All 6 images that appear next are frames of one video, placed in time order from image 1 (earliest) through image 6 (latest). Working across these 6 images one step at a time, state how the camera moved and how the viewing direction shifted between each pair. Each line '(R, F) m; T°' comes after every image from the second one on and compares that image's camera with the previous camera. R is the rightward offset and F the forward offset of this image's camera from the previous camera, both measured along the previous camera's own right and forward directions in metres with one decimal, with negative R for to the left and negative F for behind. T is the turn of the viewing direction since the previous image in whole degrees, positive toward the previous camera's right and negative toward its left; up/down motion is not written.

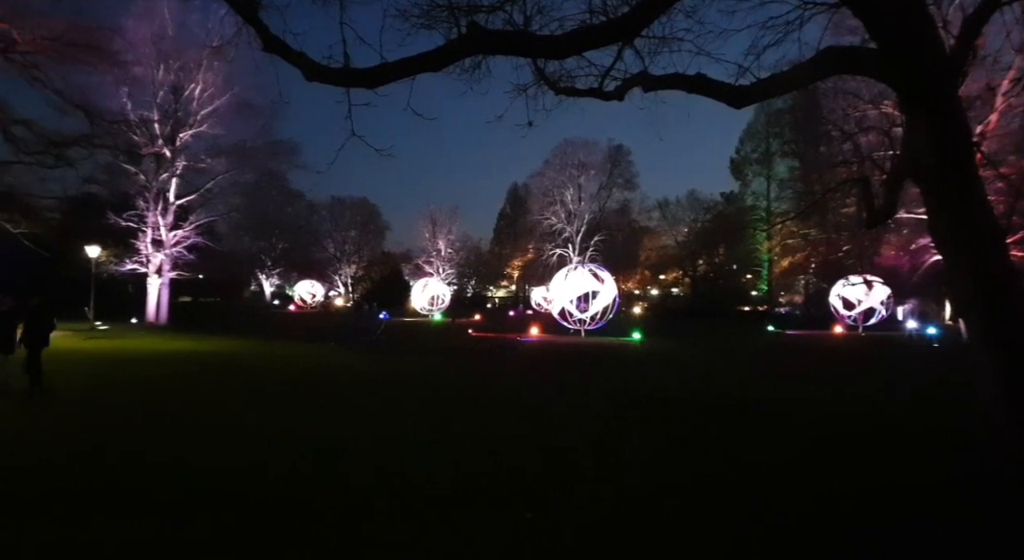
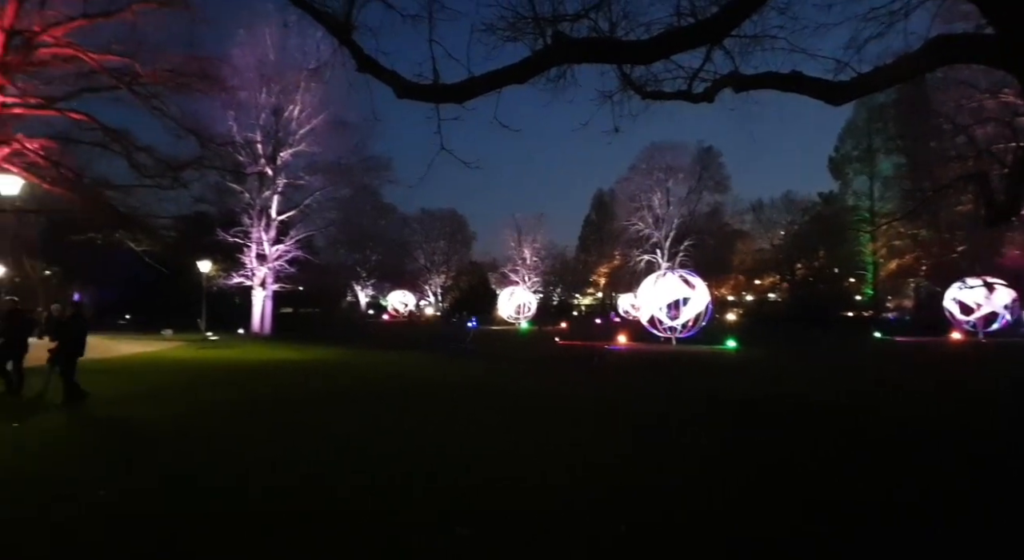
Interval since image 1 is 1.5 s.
(+0.5, -0.1) m; -8°
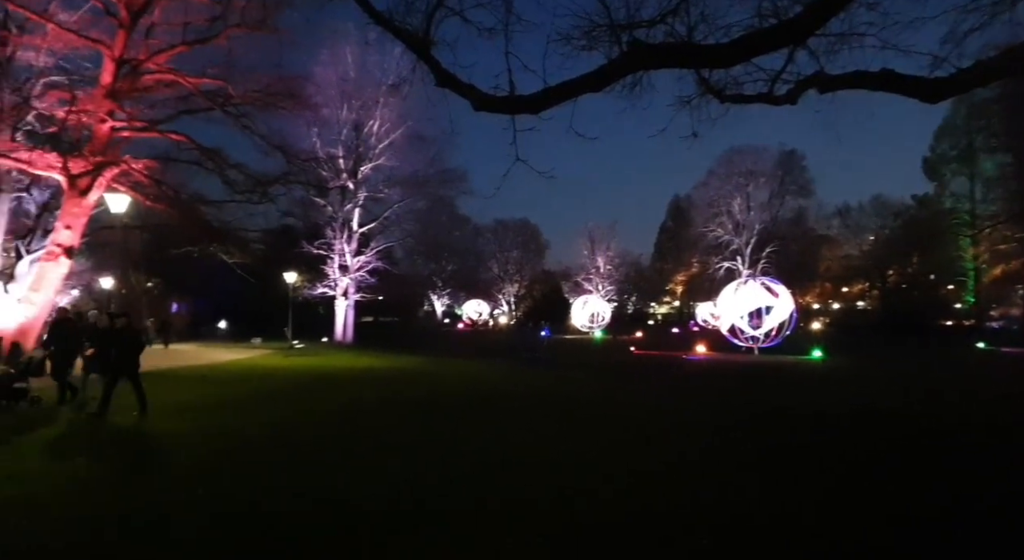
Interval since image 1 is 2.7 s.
(+0.2, -0.1) m; -7°
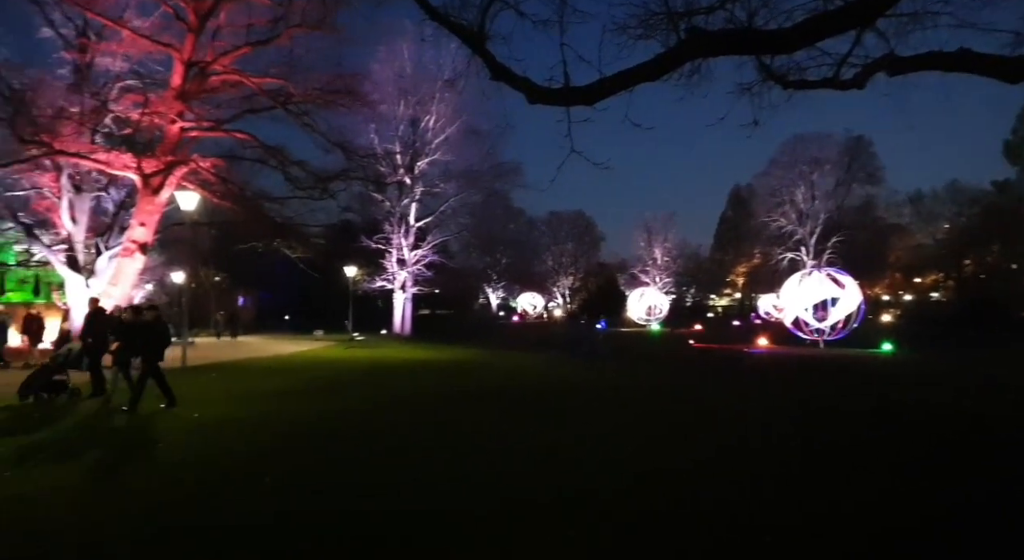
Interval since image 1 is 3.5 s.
(0.0, +0.2) m; -5°
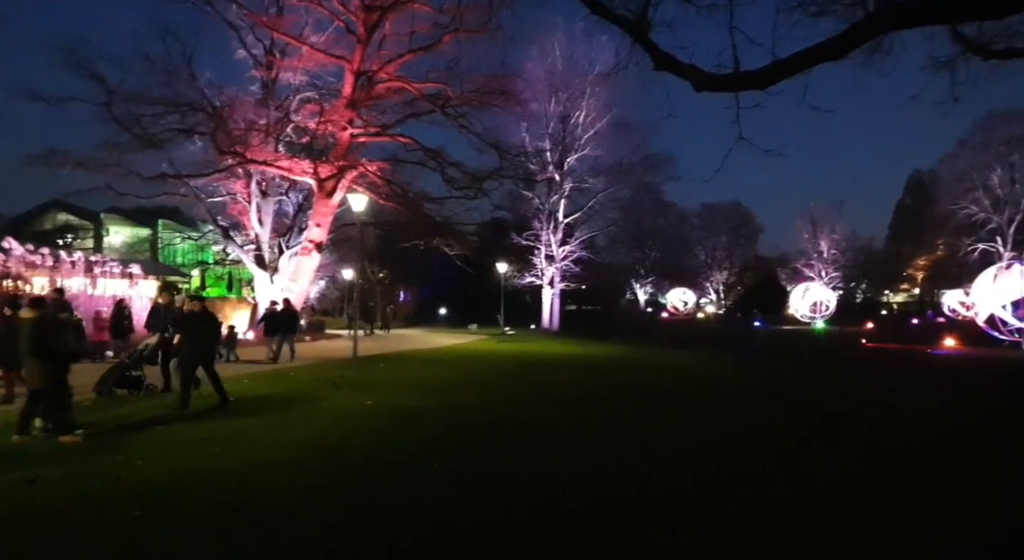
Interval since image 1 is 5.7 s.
(-0.2, +0.8) m; -15°
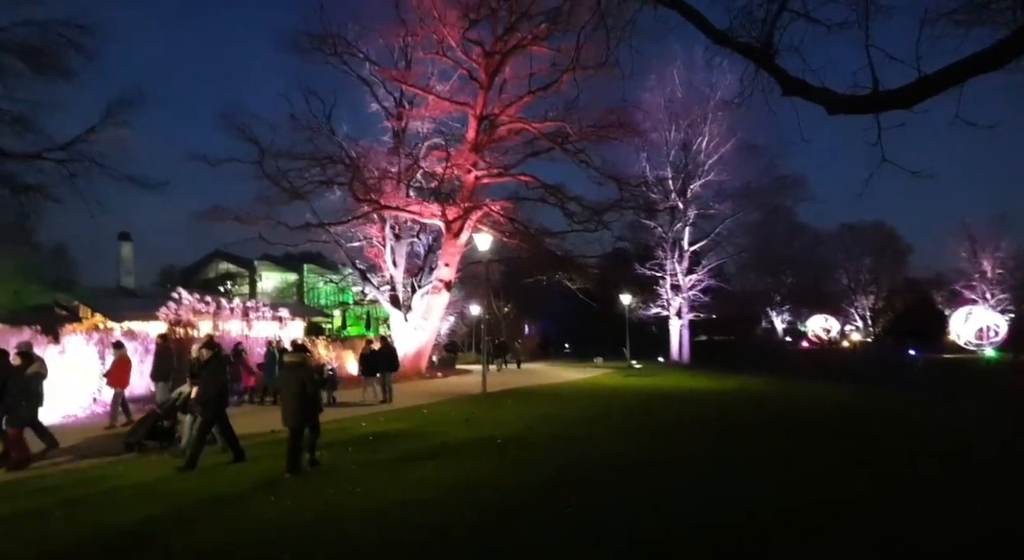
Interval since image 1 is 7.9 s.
(-0.1, +0.4) m; -12°
